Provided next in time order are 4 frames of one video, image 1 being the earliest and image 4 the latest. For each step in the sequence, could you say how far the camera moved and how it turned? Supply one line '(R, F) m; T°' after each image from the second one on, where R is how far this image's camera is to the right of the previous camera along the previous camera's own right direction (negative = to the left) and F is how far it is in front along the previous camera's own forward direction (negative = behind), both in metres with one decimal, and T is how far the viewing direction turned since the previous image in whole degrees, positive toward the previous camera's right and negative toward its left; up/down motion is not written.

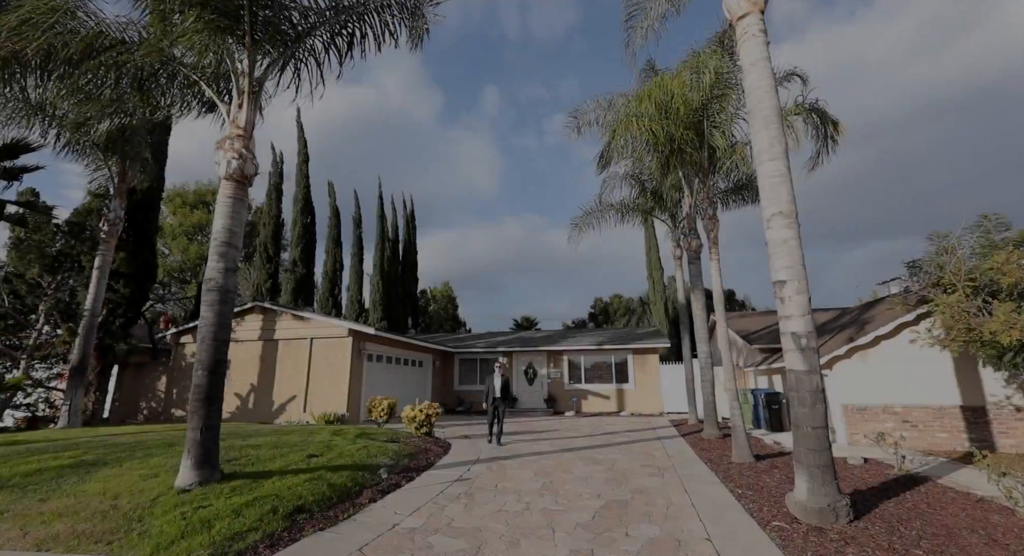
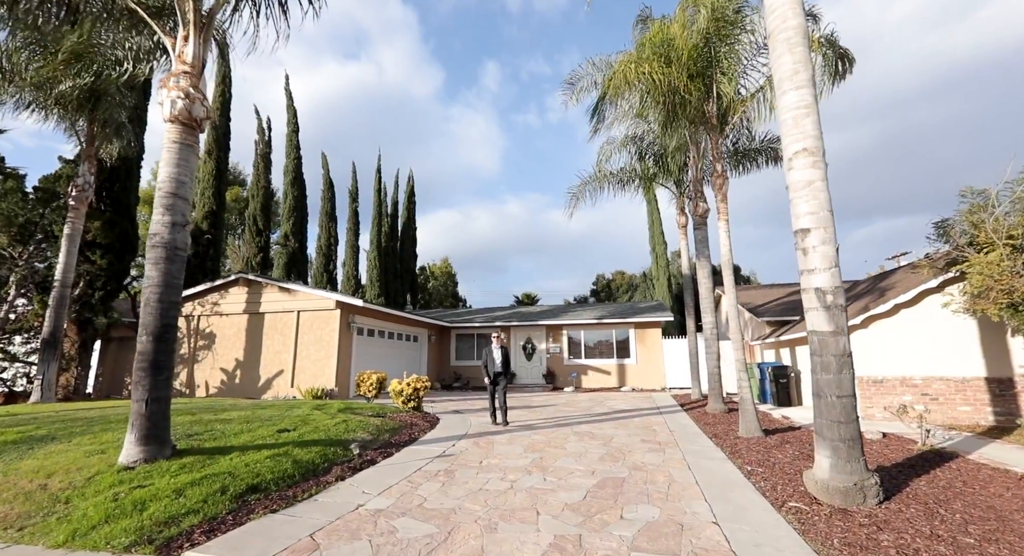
(+0.2, +0.7) m; 0°
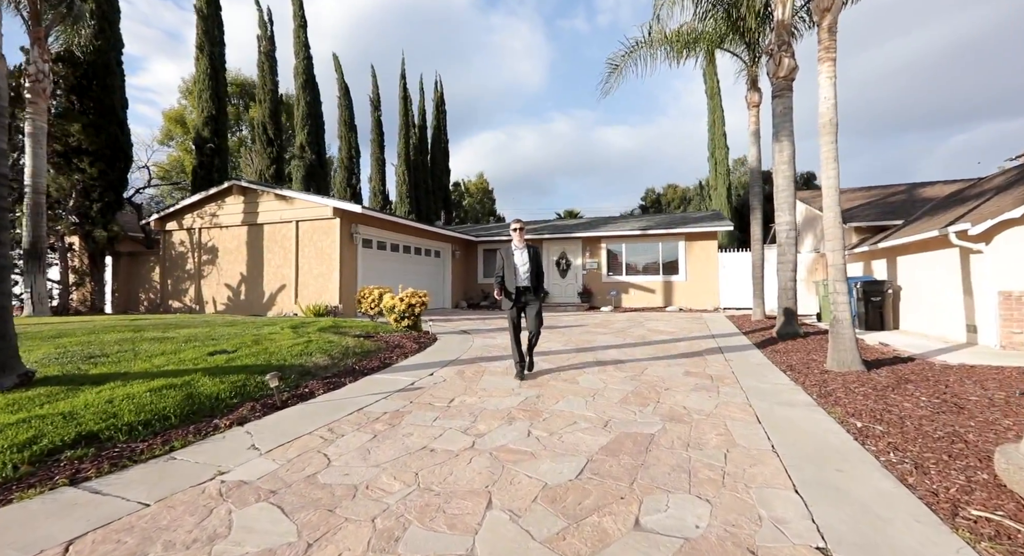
(+0.6, +2.0) m; -6°
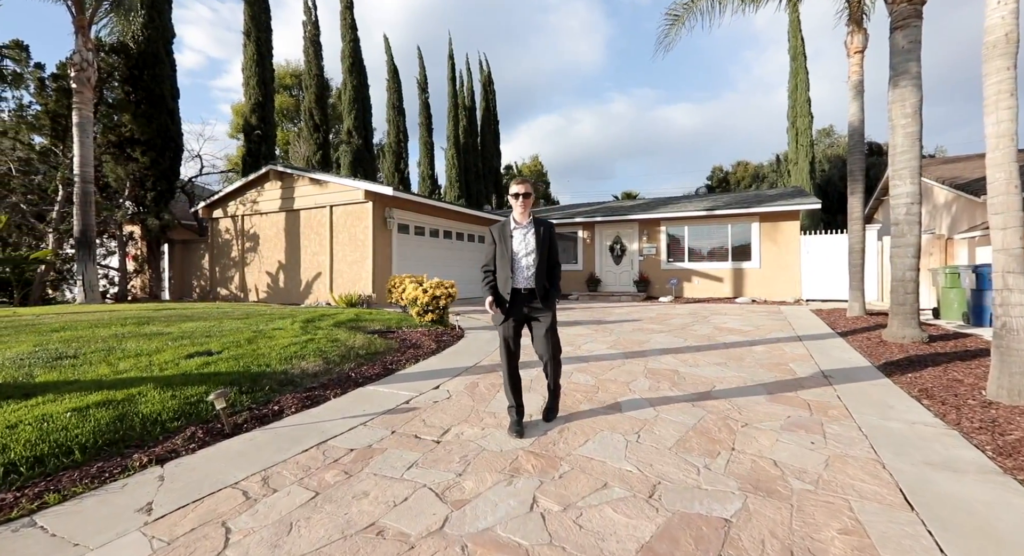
(+0.3, +1.2) m; -7°
